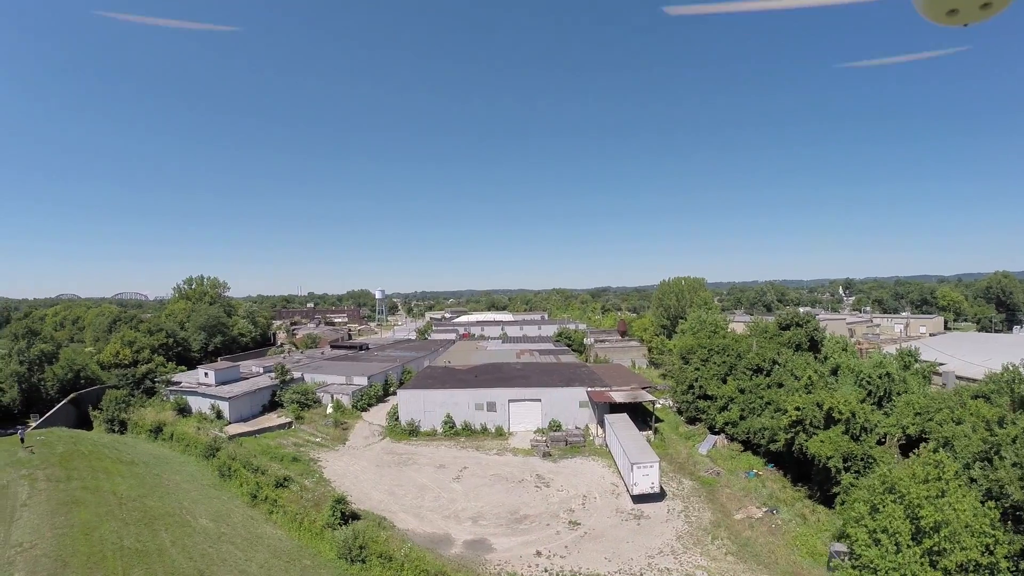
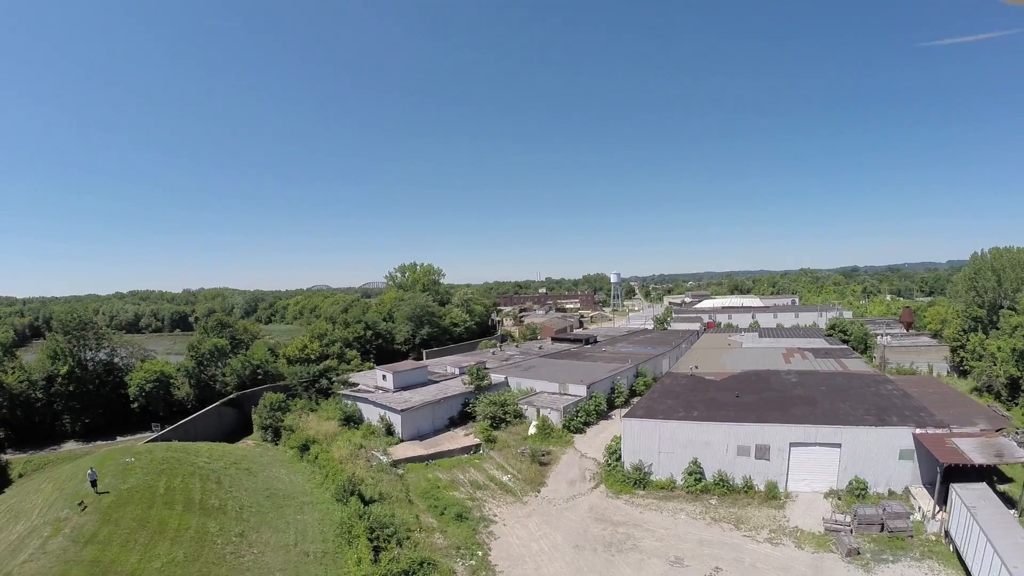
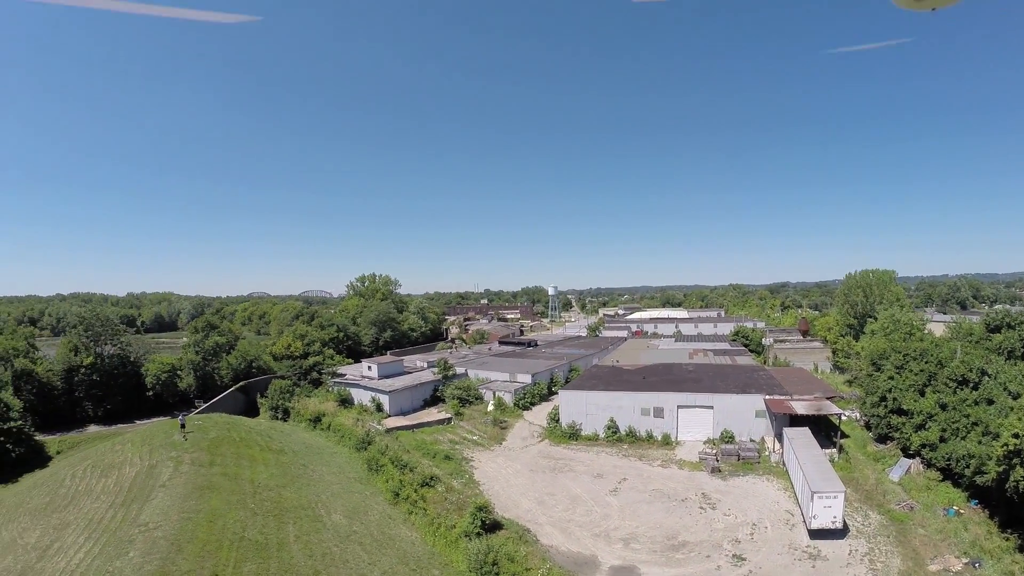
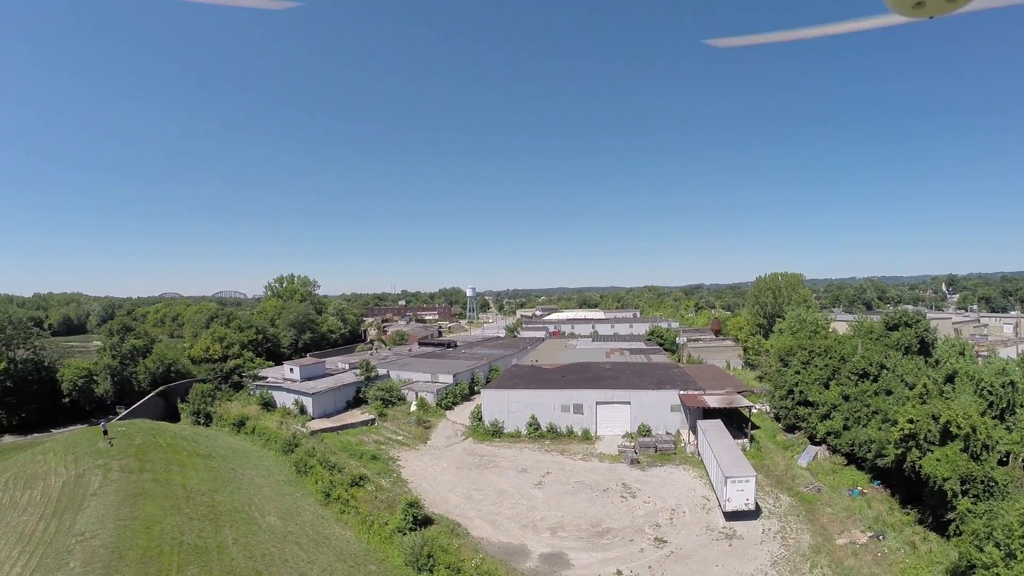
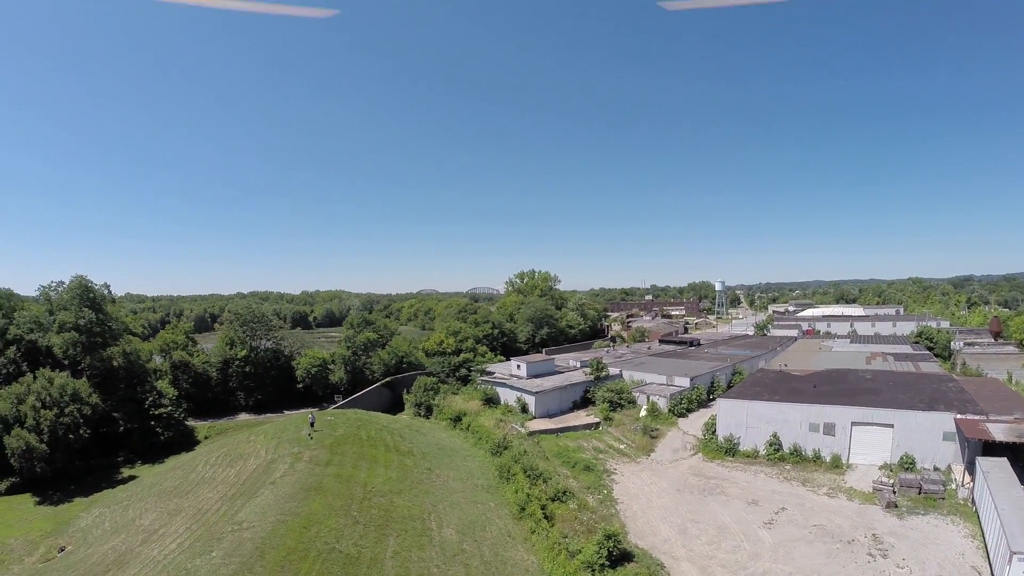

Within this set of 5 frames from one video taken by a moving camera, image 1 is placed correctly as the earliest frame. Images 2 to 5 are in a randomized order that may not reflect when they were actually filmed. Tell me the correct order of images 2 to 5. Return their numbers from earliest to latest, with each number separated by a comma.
4, 3, 5, 2
